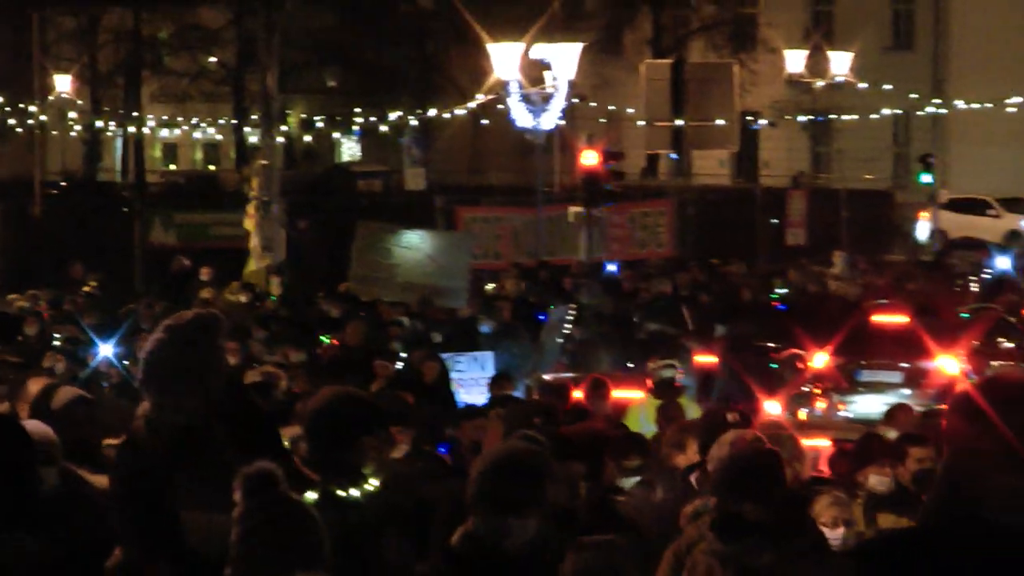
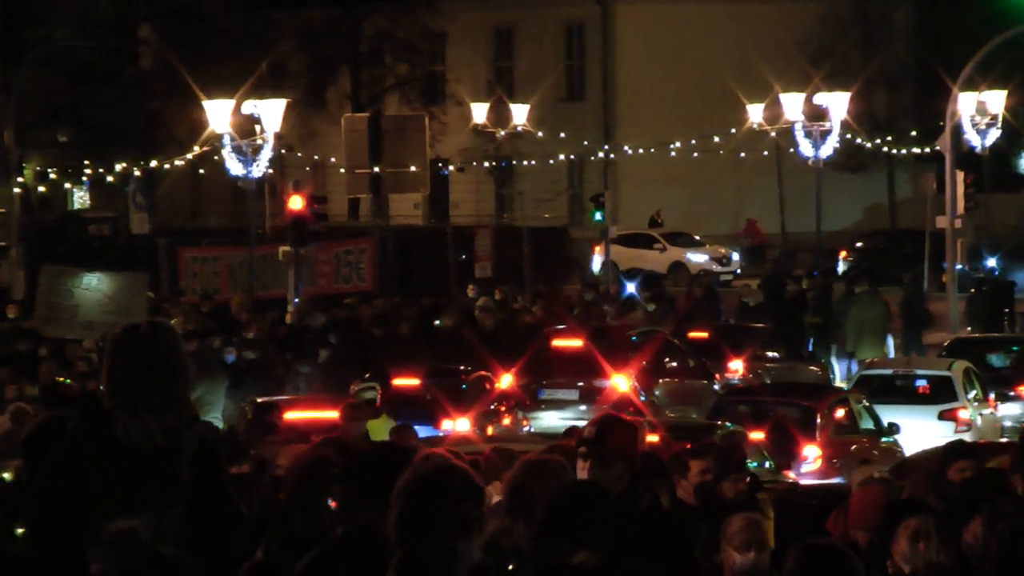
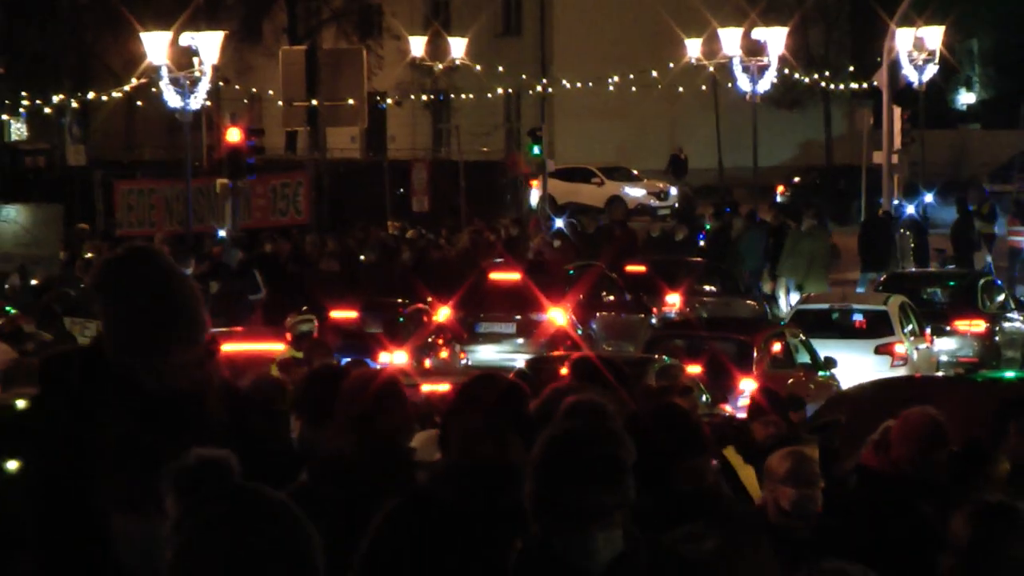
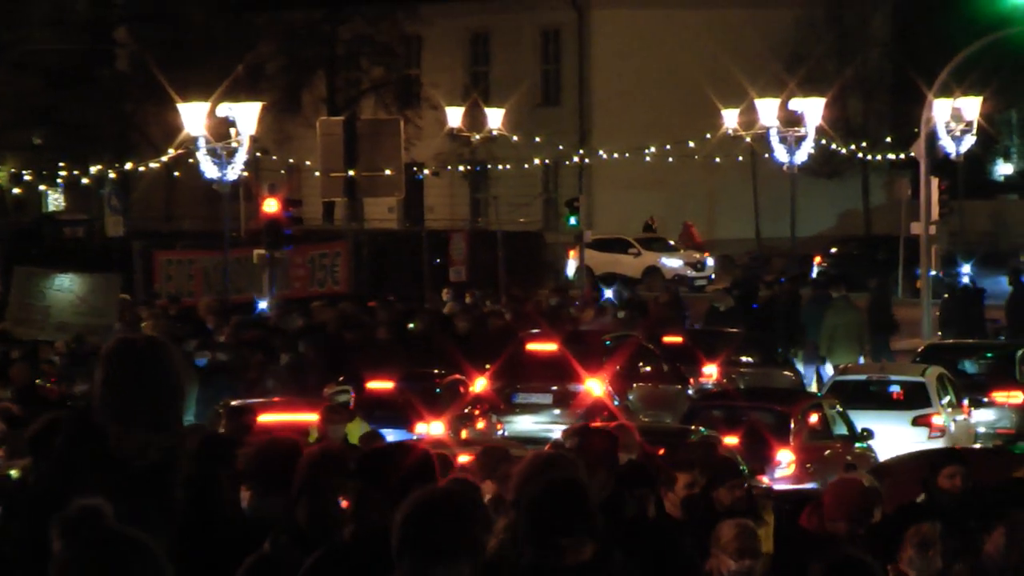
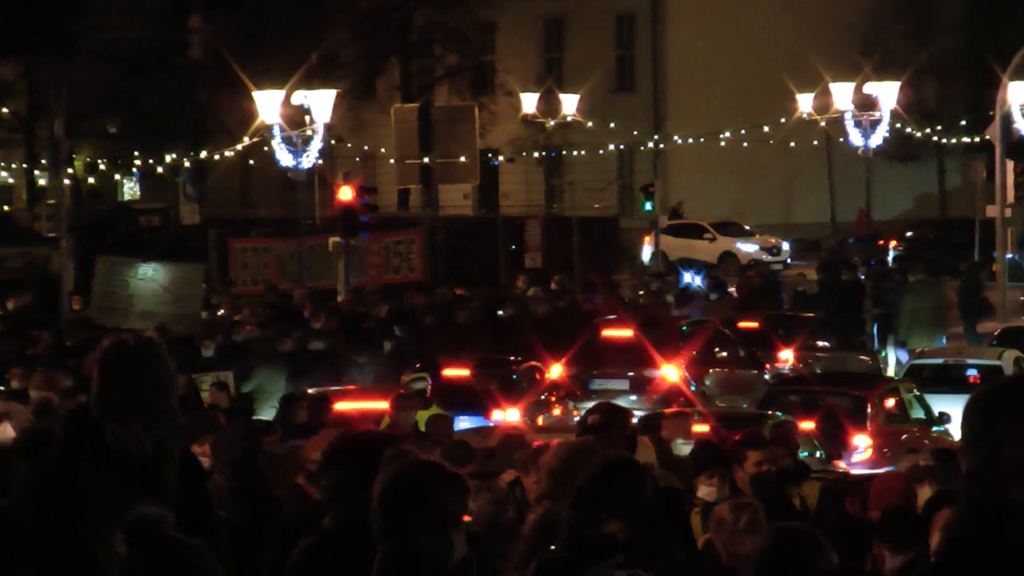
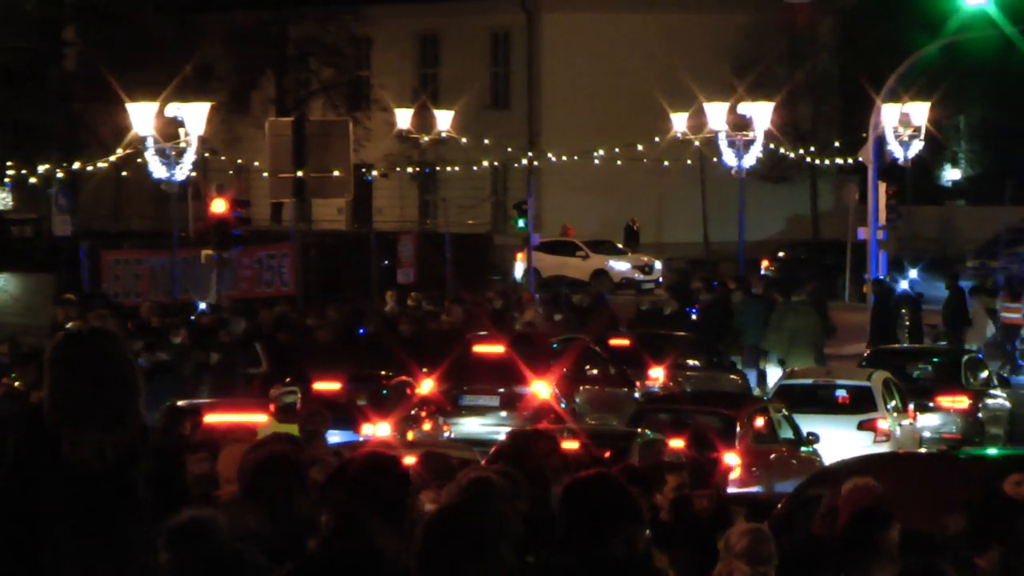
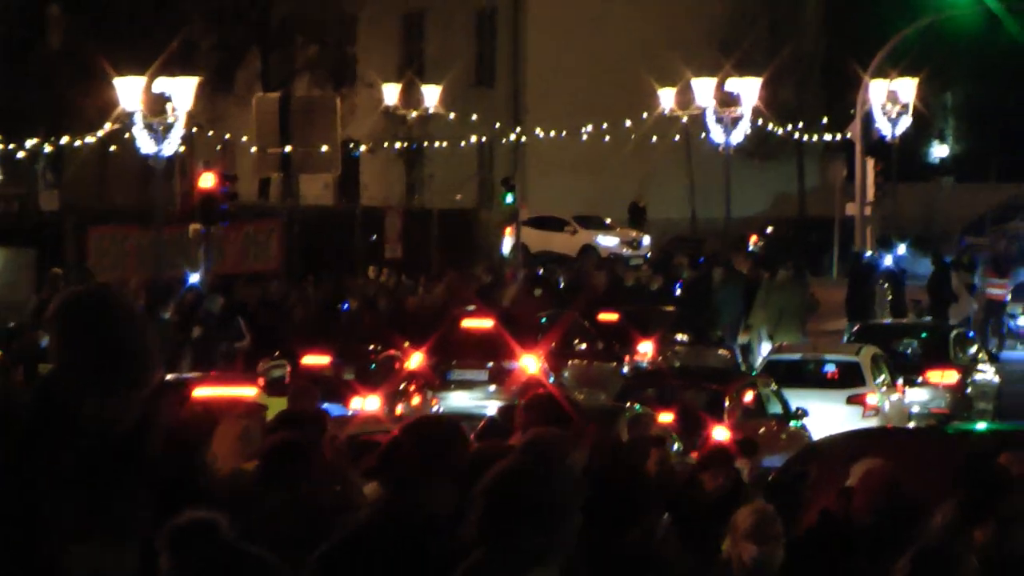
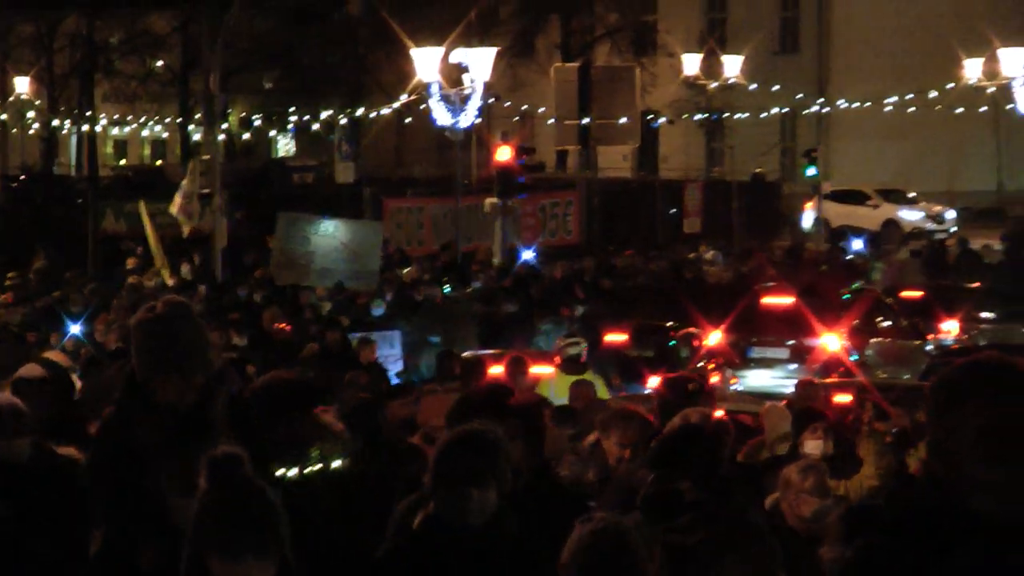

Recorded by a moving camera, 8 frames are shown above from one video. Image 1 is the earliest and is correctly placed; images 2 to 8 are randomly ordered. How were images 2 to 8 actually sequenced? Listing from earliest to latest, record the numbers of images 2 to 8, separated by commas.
8, 5, 2, 4, 6, 7, 3
